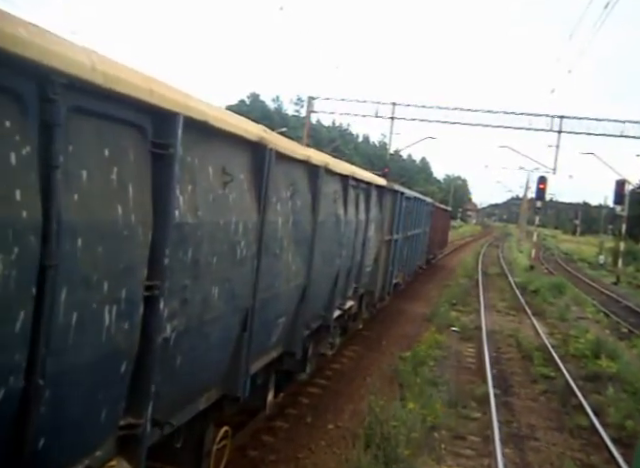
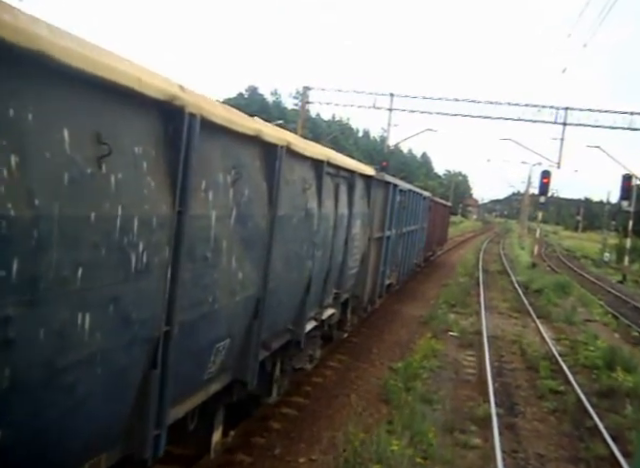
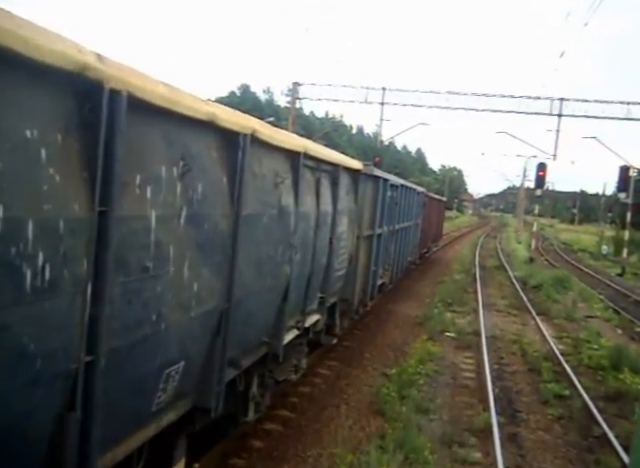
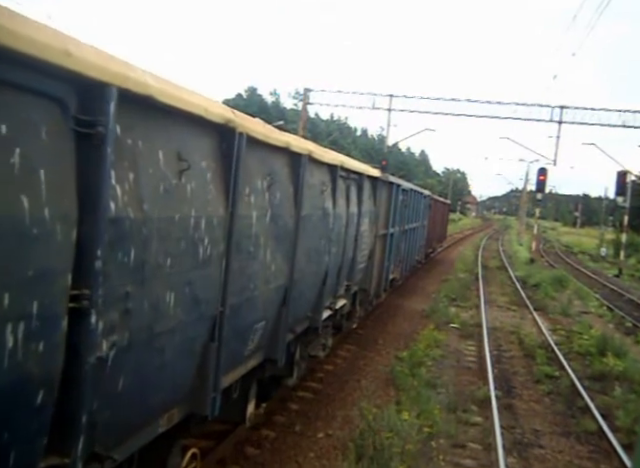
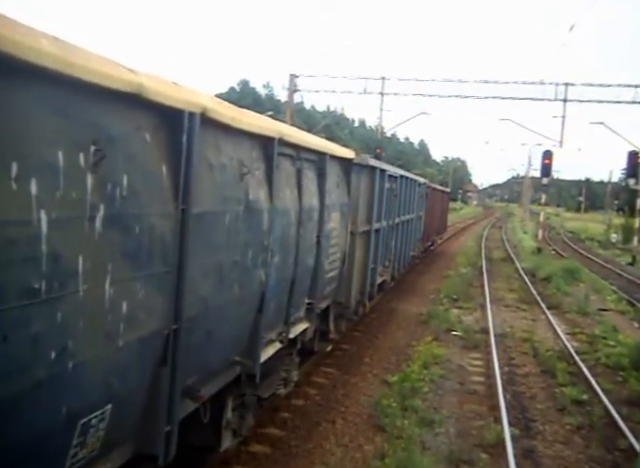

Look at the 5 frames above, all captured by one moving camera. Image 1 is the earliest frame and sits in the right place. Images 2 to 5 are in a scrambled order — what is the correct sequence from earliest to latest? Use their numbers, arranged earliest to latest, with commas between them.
4, 2, 3, 5
